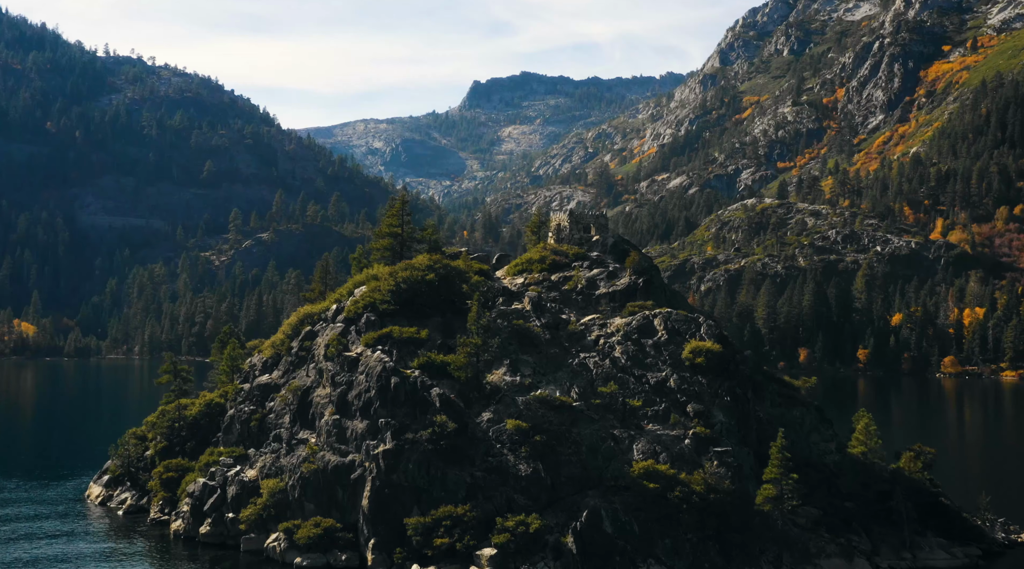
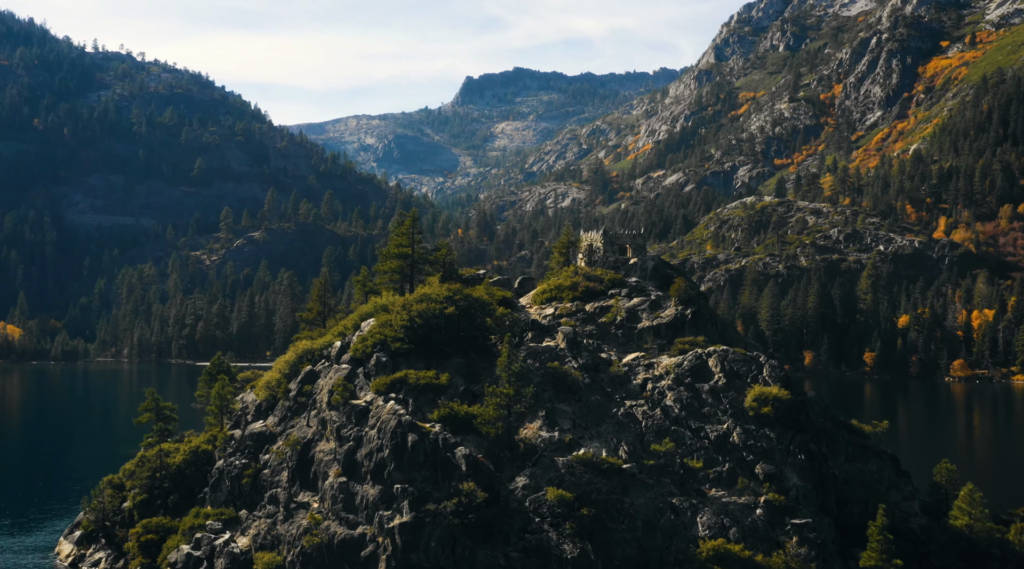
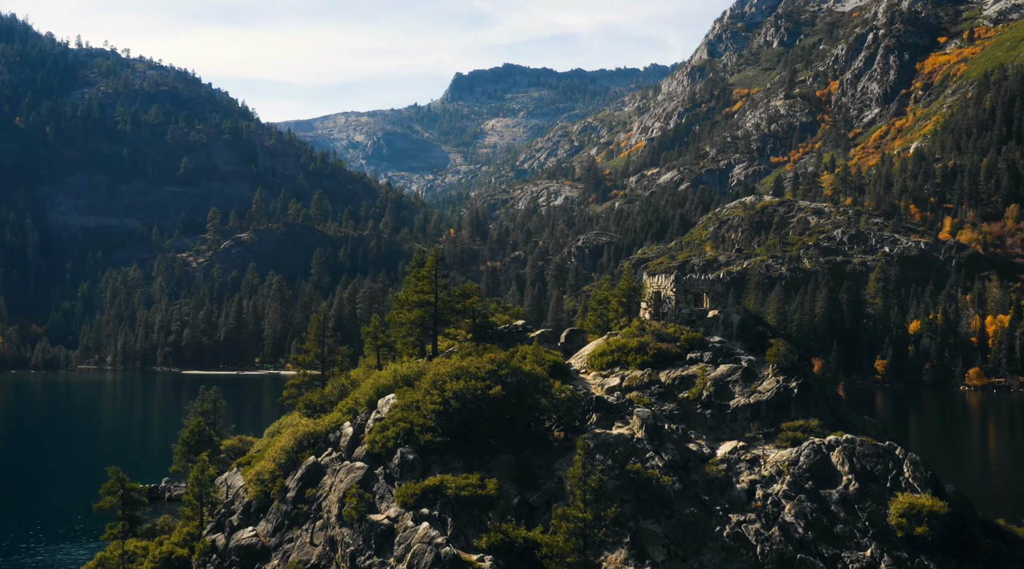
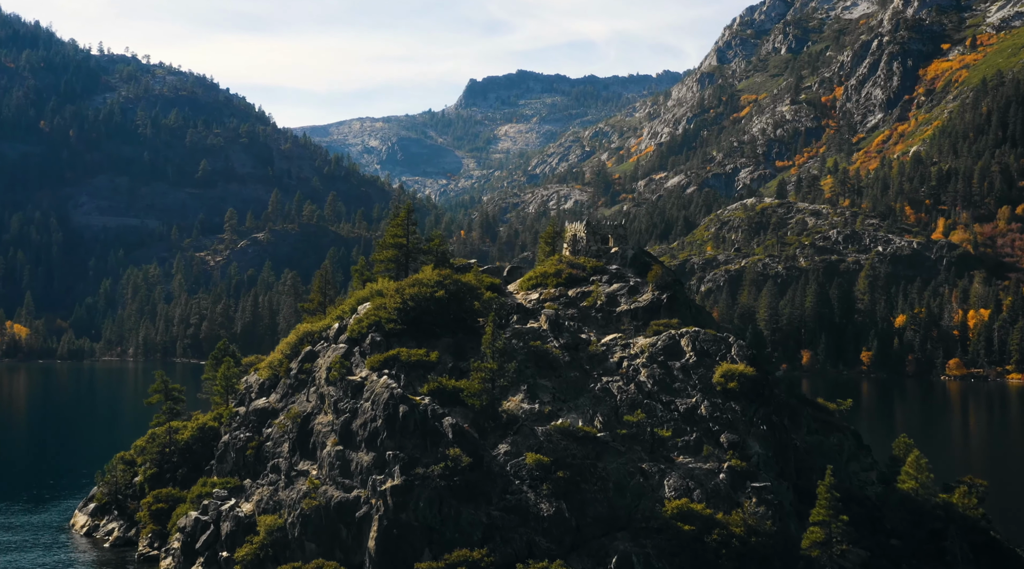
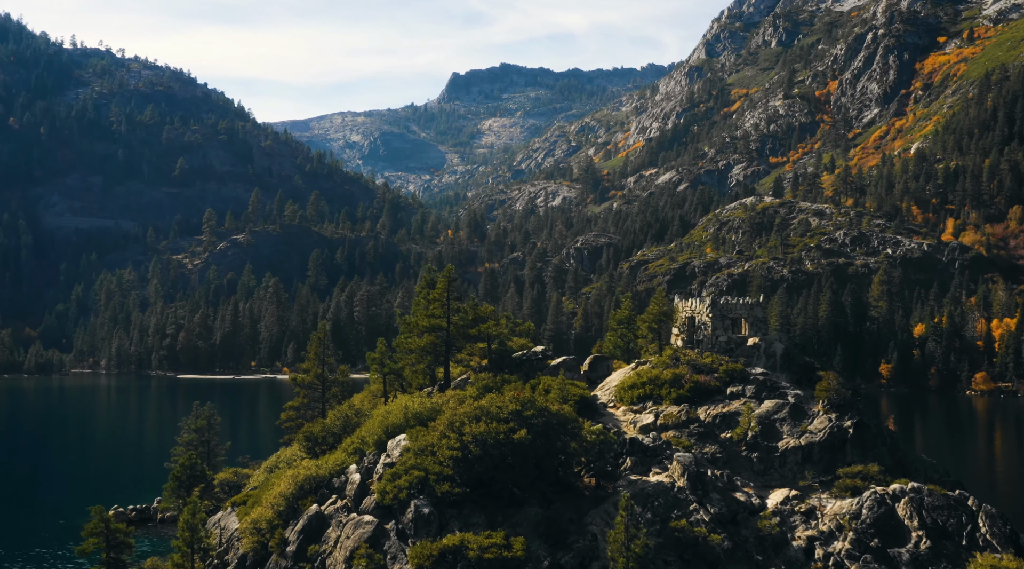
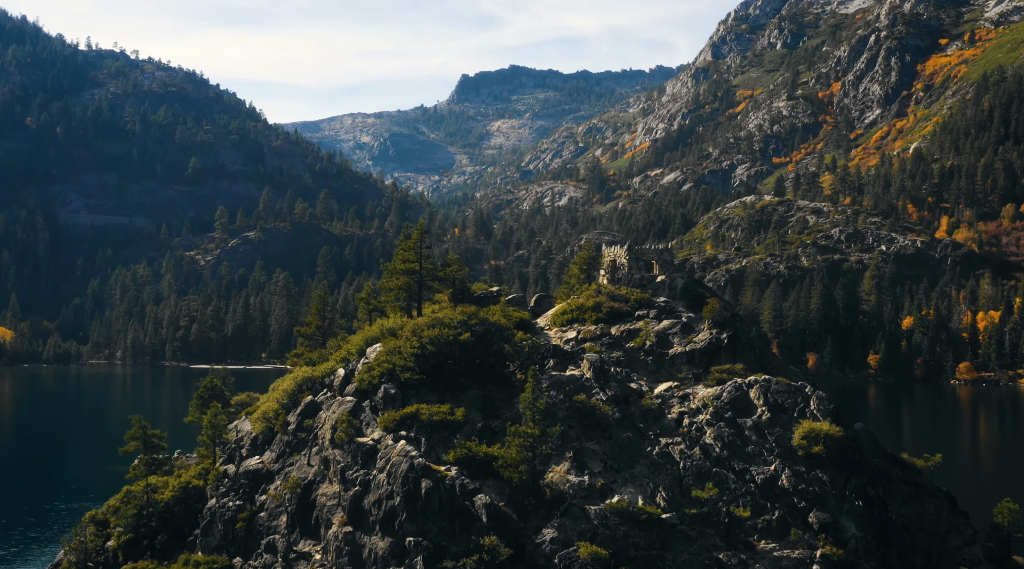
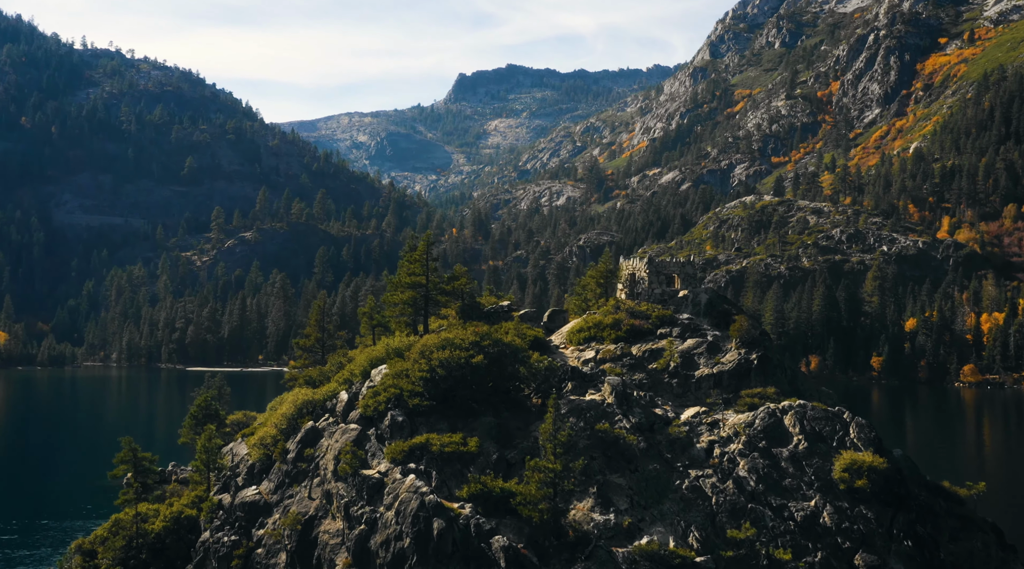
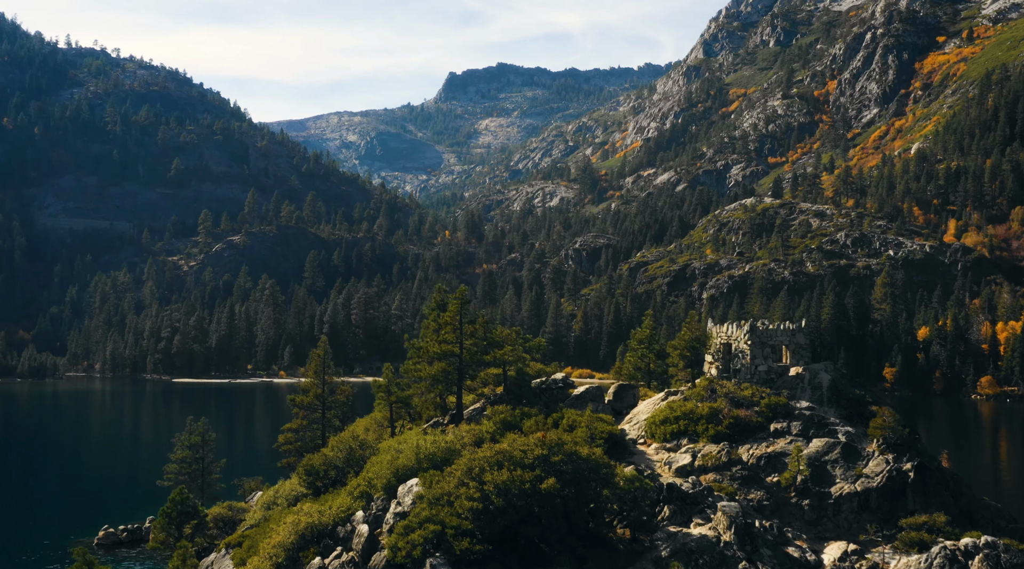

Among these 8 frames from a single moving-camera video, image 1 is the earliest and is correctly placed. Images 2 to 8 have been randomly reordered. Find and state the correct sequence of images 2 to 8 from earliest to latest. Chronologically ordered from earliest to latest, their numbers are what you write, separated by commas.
4, 2, 6, 7, 3, 5, 8
